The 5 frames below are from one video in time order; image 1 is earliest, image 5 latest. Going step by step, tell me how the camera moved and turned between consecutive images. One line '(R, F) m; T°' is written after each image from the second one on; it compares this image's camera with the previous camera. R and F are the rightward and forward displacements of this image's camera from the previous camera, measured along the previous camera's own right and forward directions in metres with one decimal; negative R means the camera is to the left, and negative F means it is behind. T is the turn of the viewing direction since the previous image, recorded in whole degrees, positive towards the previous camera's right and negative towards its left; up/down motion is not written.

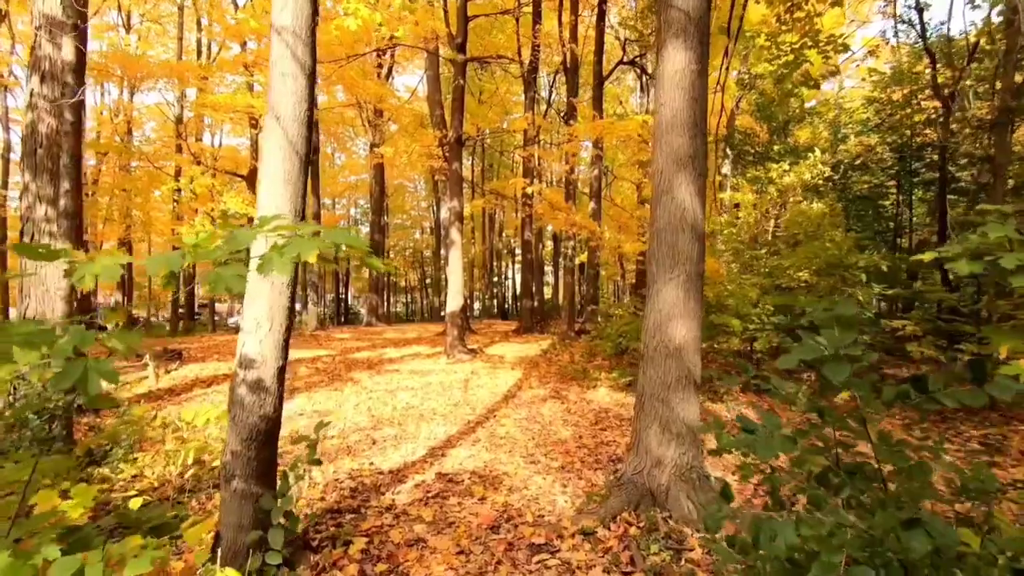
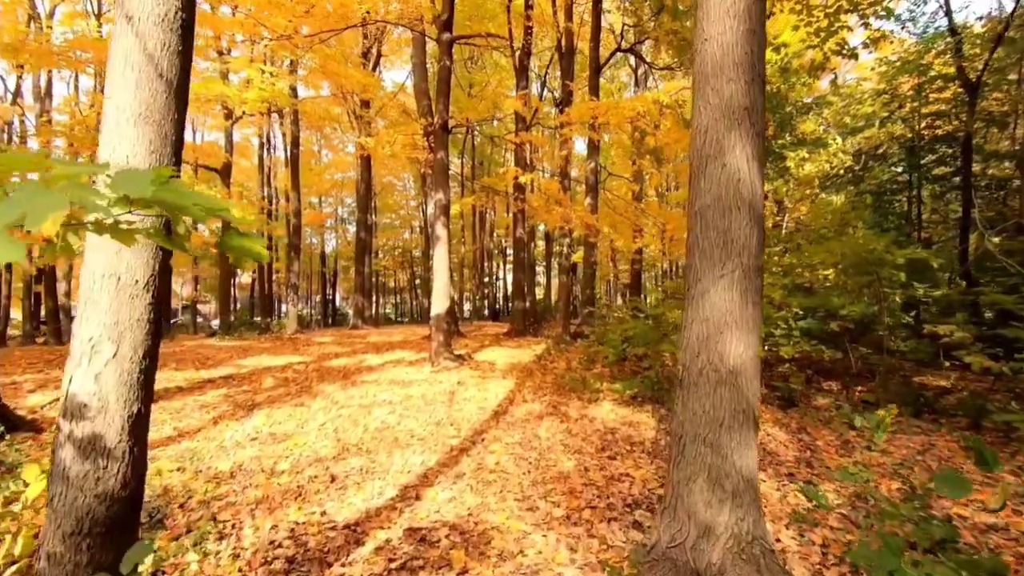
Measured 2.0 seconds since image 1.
(0.0, +1.0) m; +1°
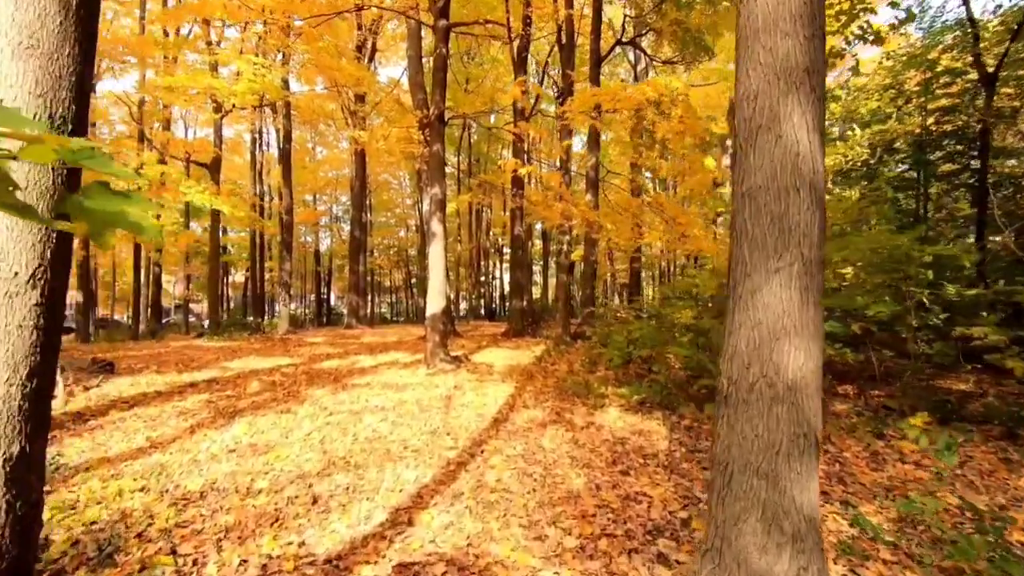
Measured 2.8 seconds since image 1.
(-0.1, +0.5) m; 0°
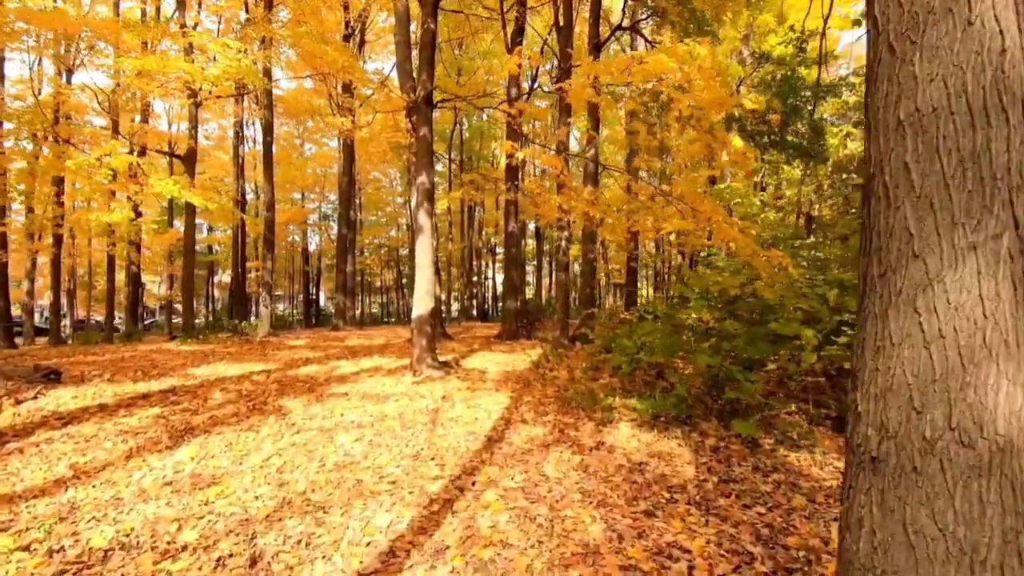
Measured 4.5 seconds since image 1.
(0.0, +0.9) m; +1°
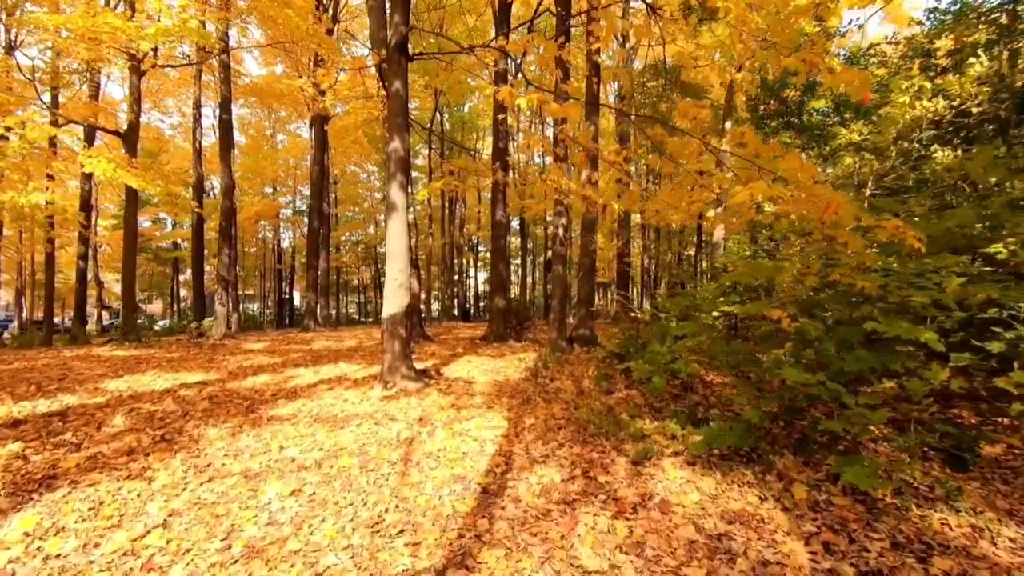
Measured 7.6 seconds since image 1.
(-0.2, +1.7) m; +2°
